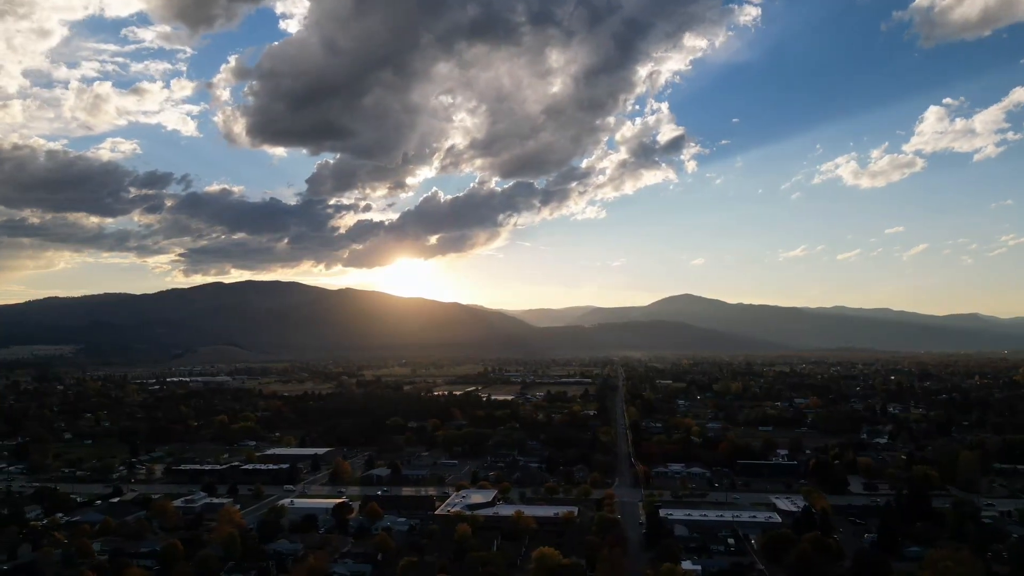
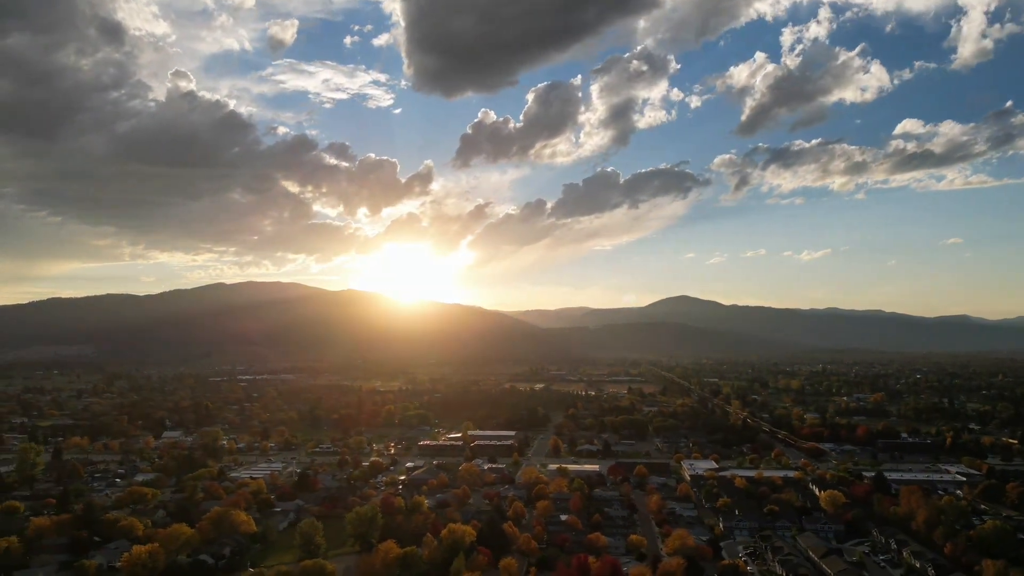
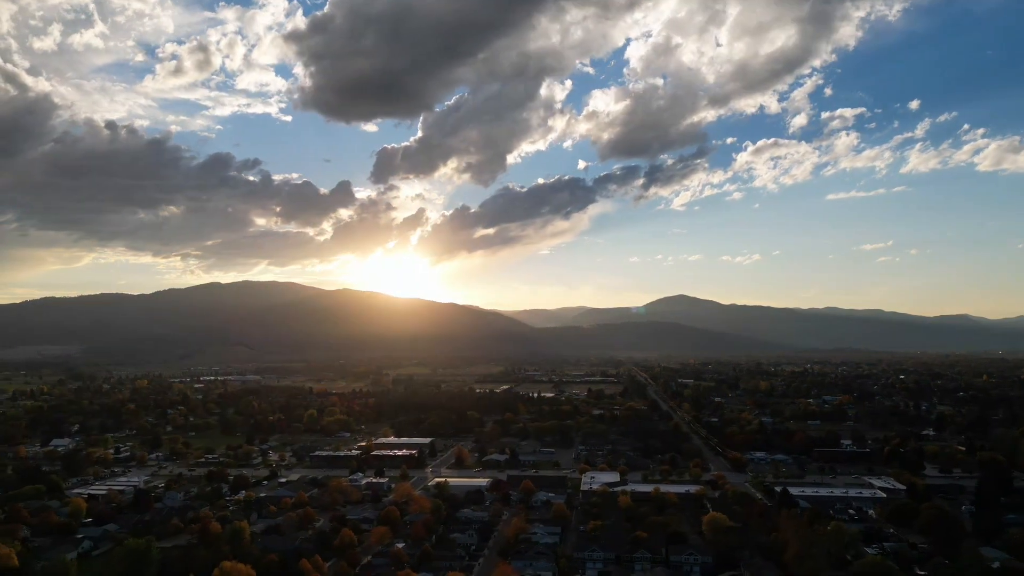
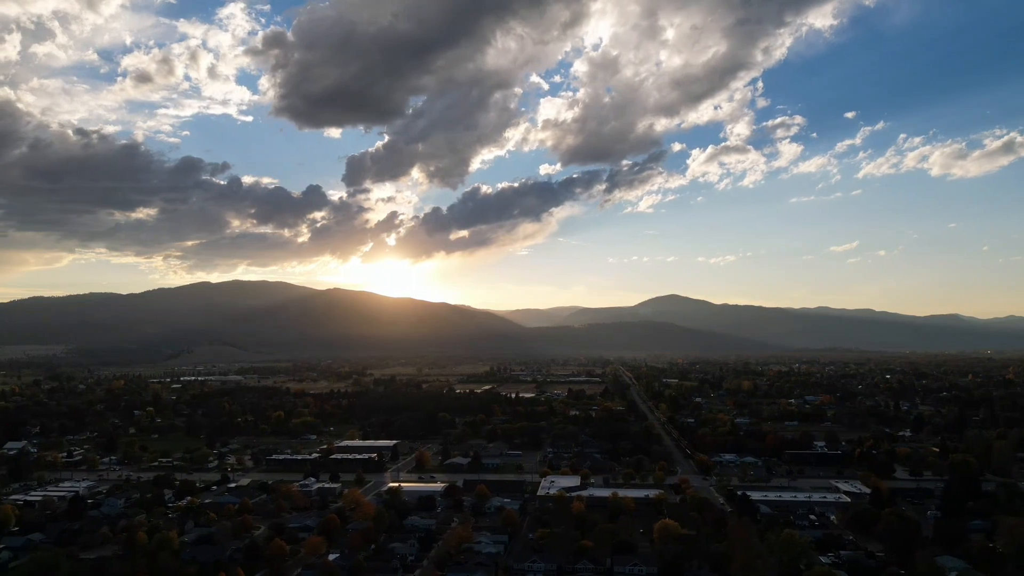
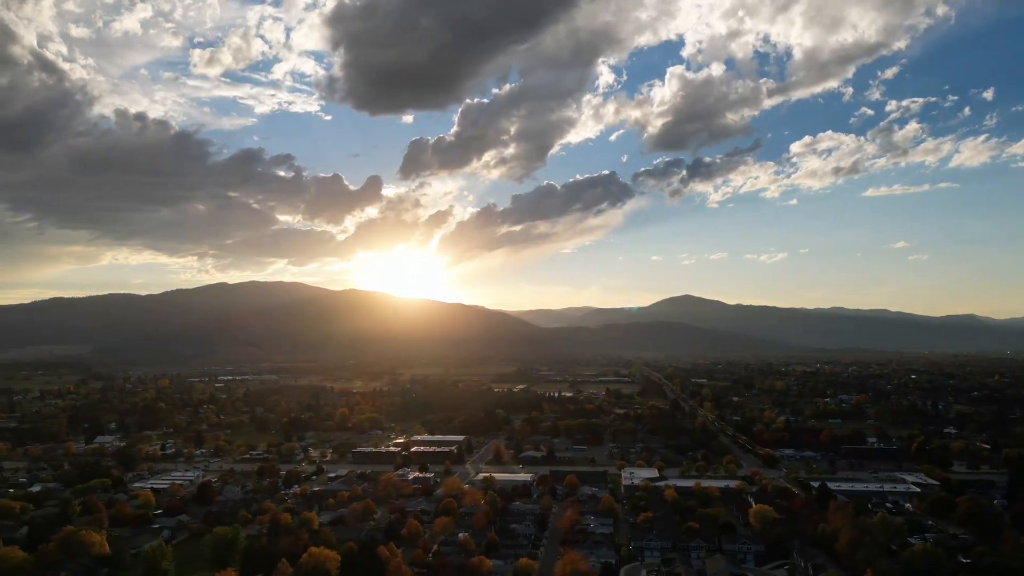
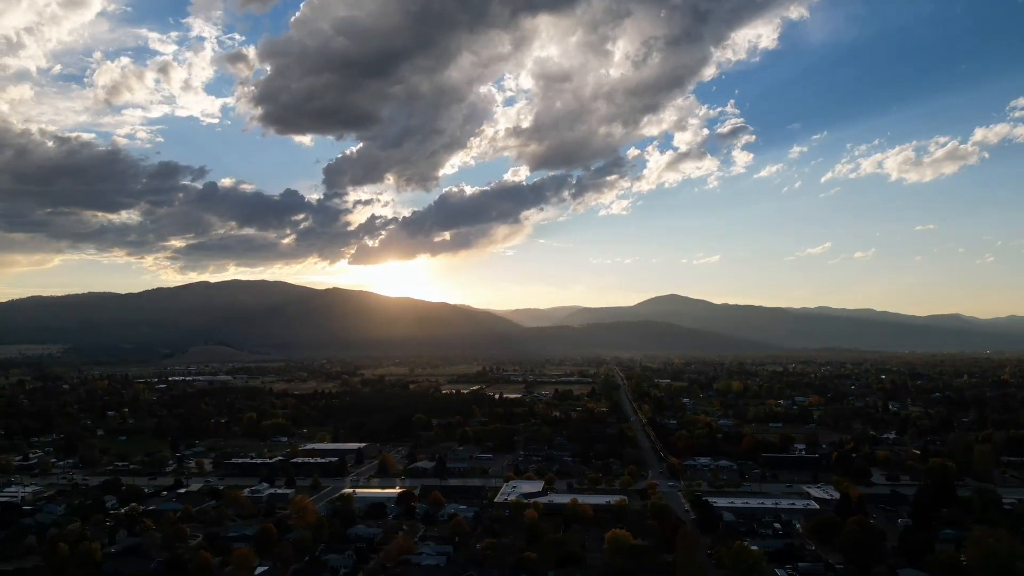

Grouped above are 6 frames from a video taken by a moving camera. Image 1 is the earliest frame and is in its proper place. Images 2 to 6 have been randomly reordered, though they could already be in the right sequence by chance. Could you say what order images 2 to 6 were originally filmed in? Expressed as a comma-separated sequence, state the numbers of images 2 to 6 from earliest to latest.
6, 4, 3, 5, 2
